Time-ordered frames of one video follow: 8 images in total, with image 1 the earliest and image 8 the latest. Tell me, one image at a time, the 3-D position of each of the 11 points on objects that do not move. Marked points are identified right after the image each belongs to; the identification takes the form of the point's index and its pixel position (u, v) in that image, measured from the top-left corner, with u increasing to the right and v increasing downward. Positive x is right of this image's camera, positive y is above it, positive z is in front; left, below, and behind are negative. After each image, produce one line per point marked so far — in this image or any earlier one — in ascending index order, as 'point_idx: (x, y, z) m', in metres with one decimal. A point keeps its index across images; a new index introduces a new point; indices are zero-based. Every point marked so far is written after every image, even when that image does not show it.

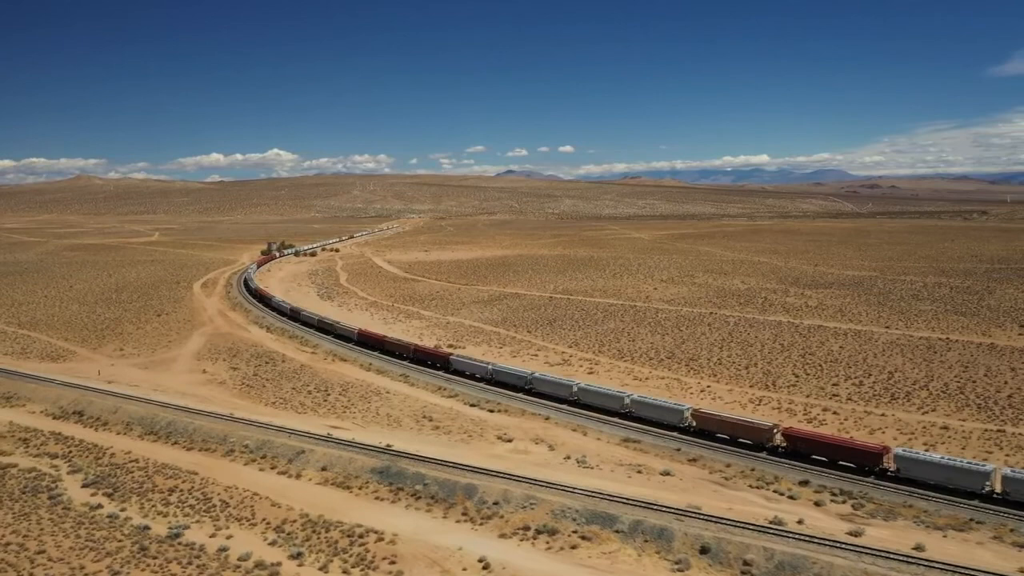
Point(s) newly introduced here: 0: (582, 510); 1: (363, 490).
0: (+1.5, -4.8, +17.6) m
1: (-3.6, -4.9, +19.9) m
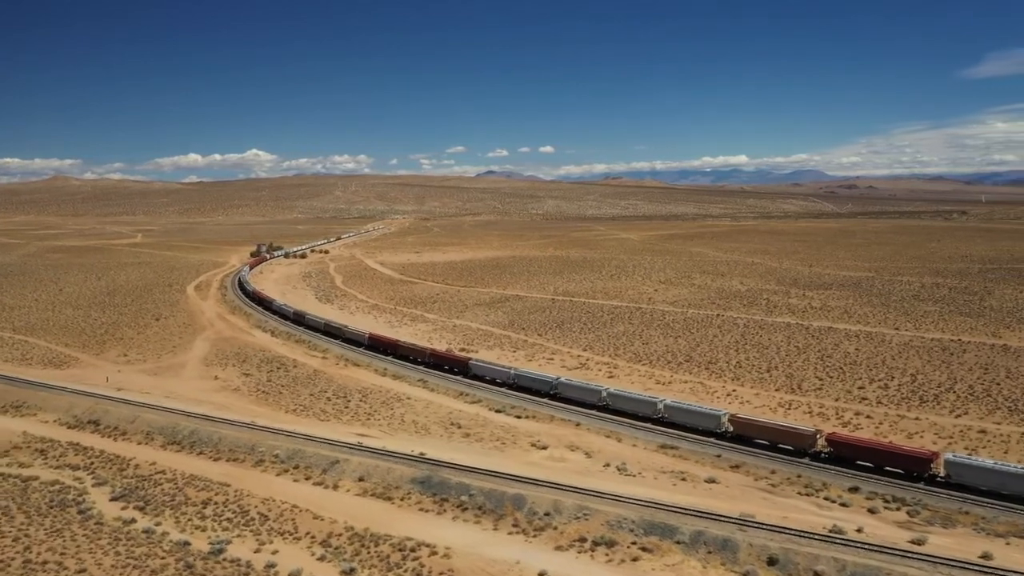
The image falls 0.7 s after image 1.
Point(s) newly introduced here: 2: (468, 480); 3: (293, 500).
0: (+2.7, -4.9, +17.3) m
1: (-2.5, -5.0, +19.4) m
2: (-1.0, -4.6, +19.8) m
3: (-5.3, -5.1, +19.8) m
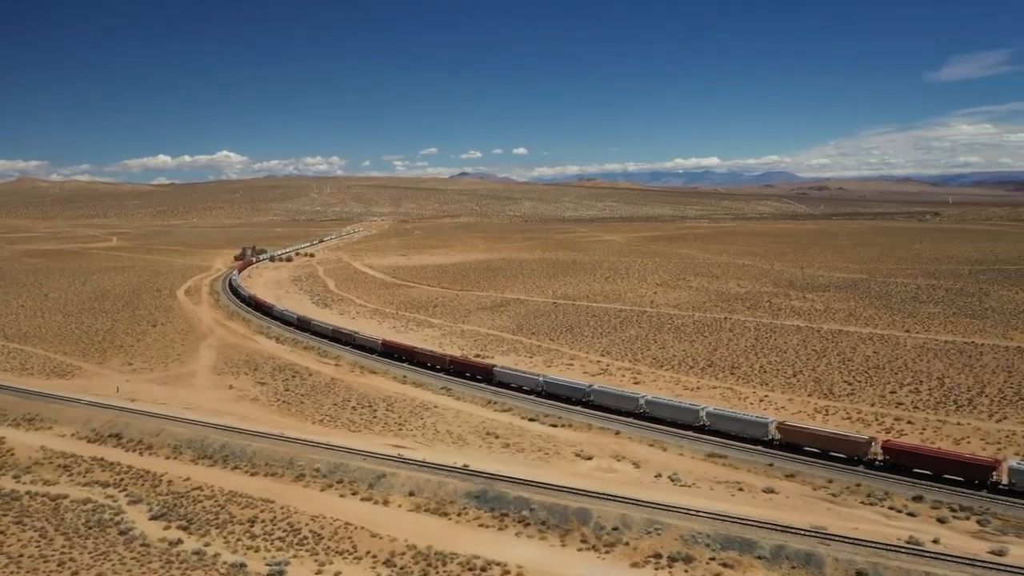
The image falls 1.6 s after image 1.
0: (+4.1, -5.1, +16.8) m
1: (-1.1, -5.2, +18.8) m
2: (+0.4, -4.8, +19.2) m
3: (-3.9, -5.3, +19.1) m
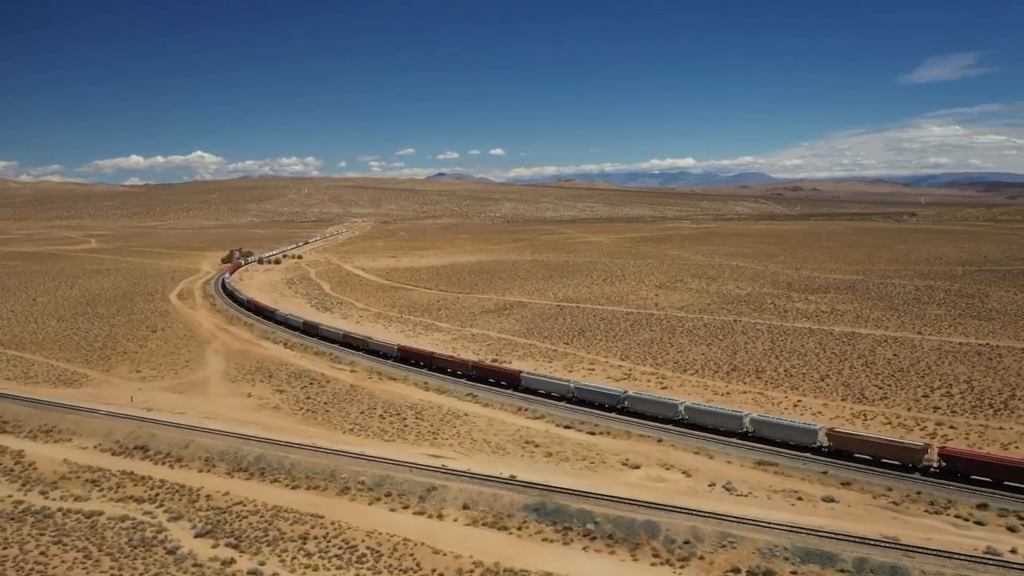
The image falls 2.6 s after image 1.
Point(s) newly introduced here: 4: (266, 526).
0: (+5.6, -5.2, +16.4) m
1: (+0.3, -5.4, +18.3) m
2: (+1.8, -5.0, +18.7) m
3: (-2.5, -5.5, +18.5) m
4: (-5.7, -5.5, +19.1) m
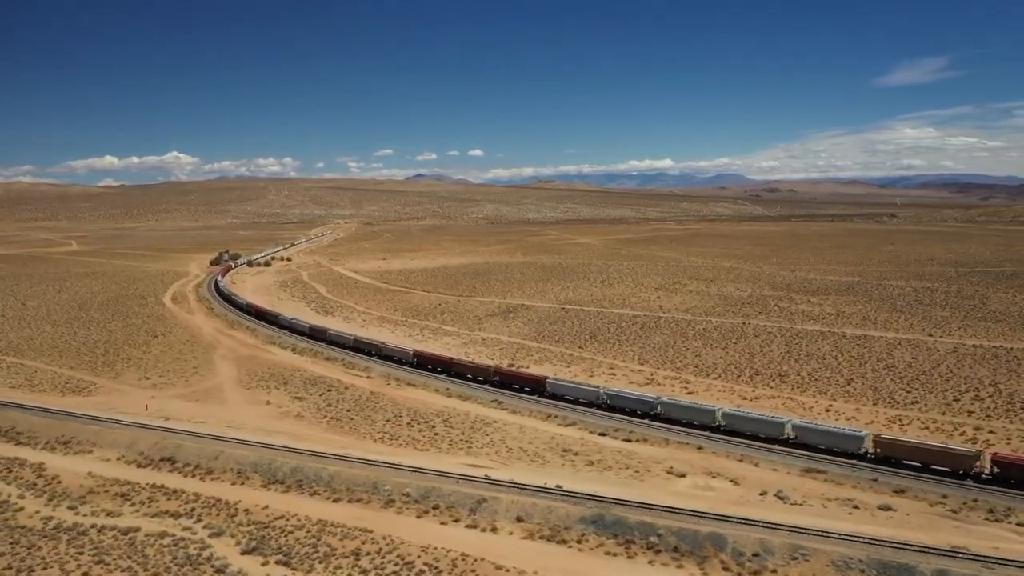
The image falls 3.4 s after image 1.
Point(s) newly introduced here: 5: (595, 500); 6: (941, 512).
0: (+6.9, -5.3, +16.1) m
1: (+1.6, -5.5, +17.8) m
2: (+3.1, -5.1, +18.3) m
3: (-1.2, -5.7, +17.9) m
4: (-4.4, -5.7, +18.5) m
5: (+1.9, -5.0, +19.3) m
6: (+10.1, -5.3, +19.3) m
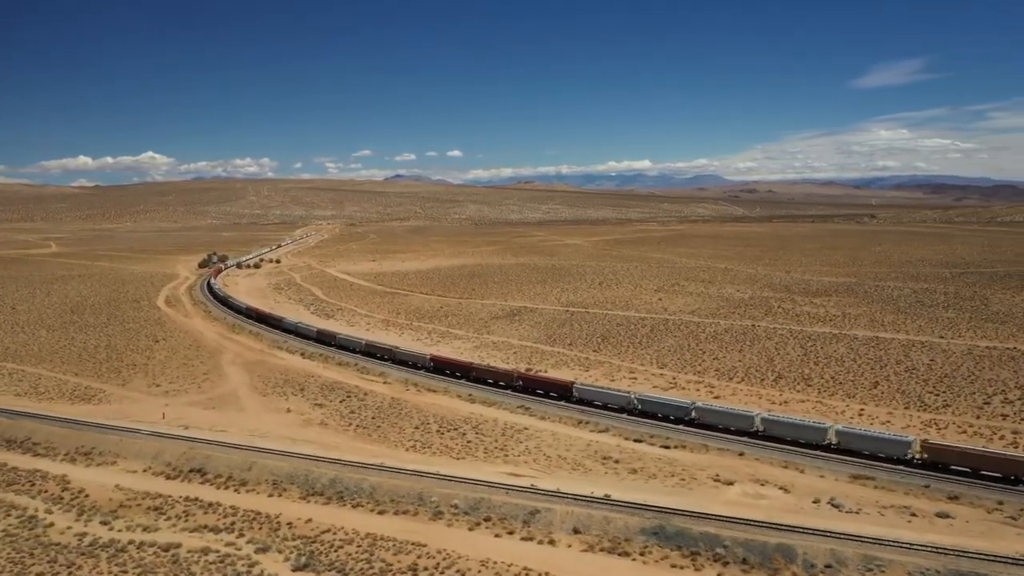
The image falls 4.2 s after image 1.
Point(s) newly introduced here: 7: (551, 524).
0: (+8.3, -5.4, +15.8) m
1: (+2.9, -5.7, +17.3) m
2: (+4.3, -5.2, +17.9) m
3: (+0.1, -5.8, +17.4) m
4: (-3.2, -5.8, +17.8) m
5: (+3.2, -5.1, +18.9) m
6: (+11.4, -5.4, +19.1) m
7: (+0.9, -5.4, +18.8) m
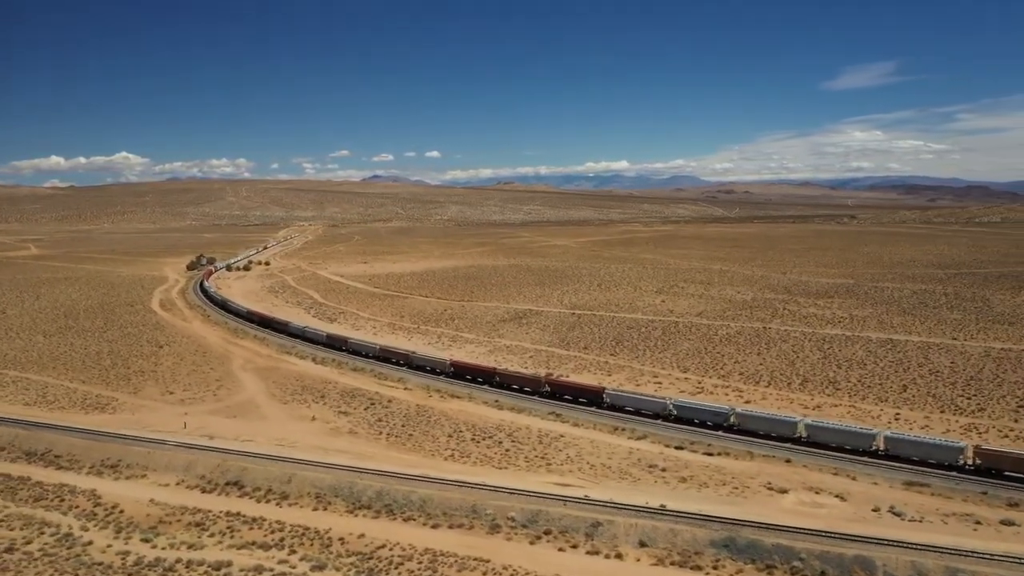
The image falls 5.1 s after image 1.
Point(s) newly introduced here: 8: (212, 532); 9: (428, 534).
0: (+9.8, -5.5, +15.5) m
1: (+4.3, -5.8, +16.9) m
2: (+5.8, -5.4, +17.4) m
3: (+1.5, -5.9, +16.9) m
4: (-1.7, -6.0, +17.2) m
5: (+4.6, -5.2, +18.4) m
6: (+12.7, -5.5, +18.9) m
7: (+2.3, -5.5, +18.3) m
8: (-7.2, -5.8, +19.7) m
9: (-2.0, -5.7, +19.1) m
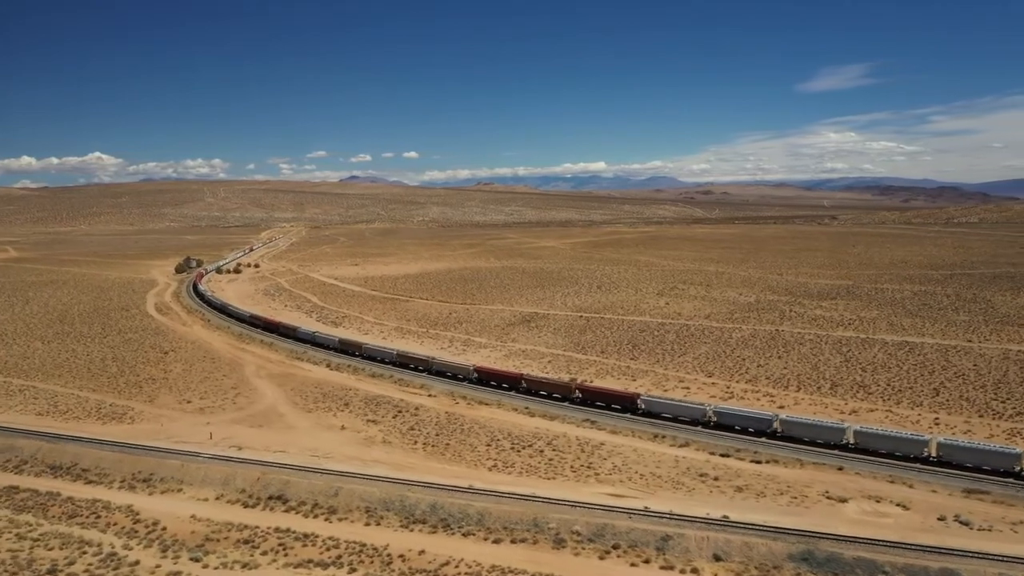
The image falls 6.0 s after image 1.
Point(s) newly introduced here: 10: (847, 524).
0: (+11.4, -5.7, +15.2) m
1: (+5.9, -5.9, +16.4) m
2: (+7.3, -5.5, +17.0) m
3: (+3.1, -6.1, +16.4) m
4: (-0.2, -6.2, +16.6) m
5: (+6.1, -5.4, +18.0) m
6: (+14.2, -5.6, +18.6) m
7: (+3.8, -5.7, +17.8) m
8: (-5.7, -6.0, +18.9) m
9: (-0.5, -5.9, +18.5) m
10: (+8.0, -5.7, +19.7) m
